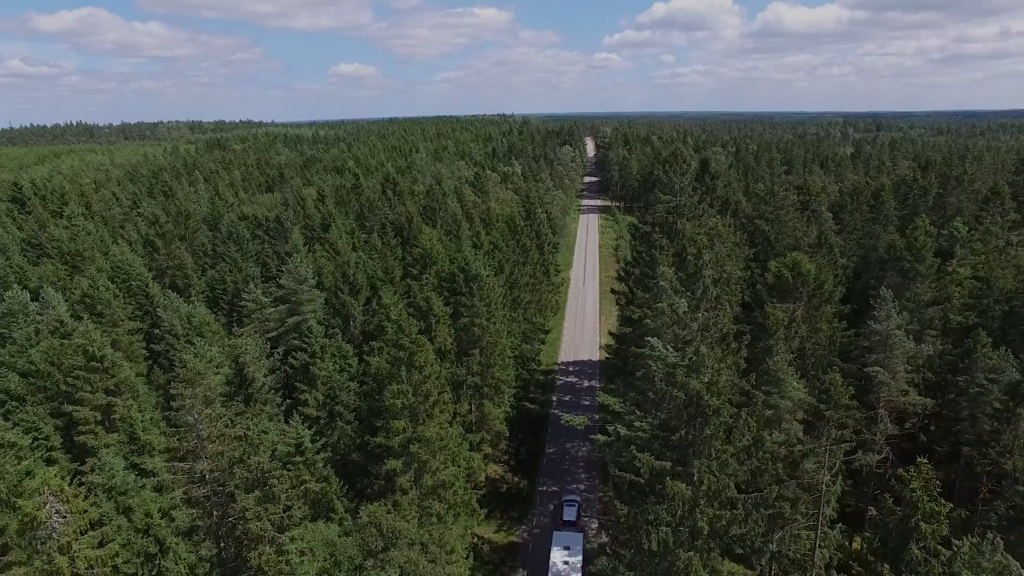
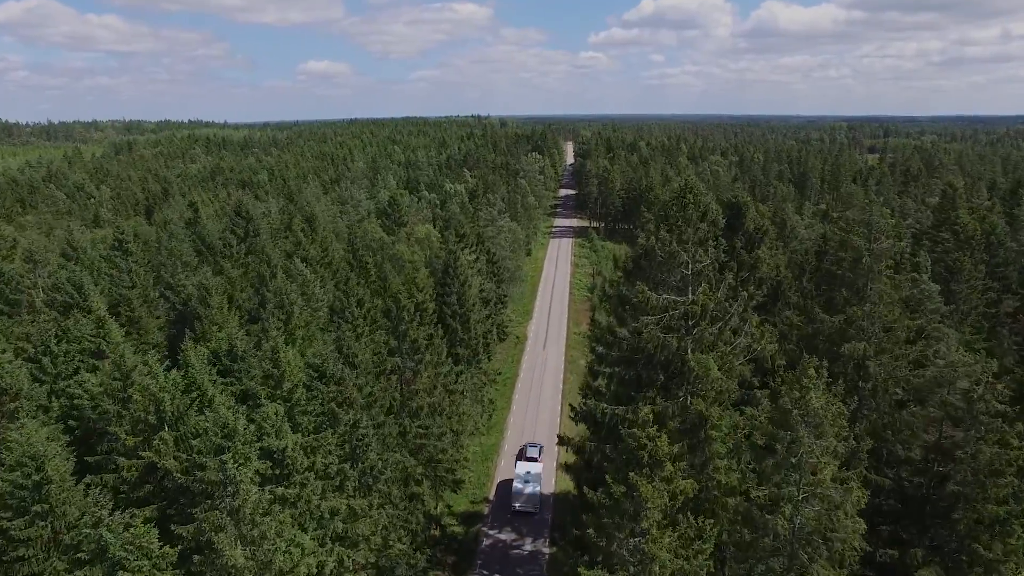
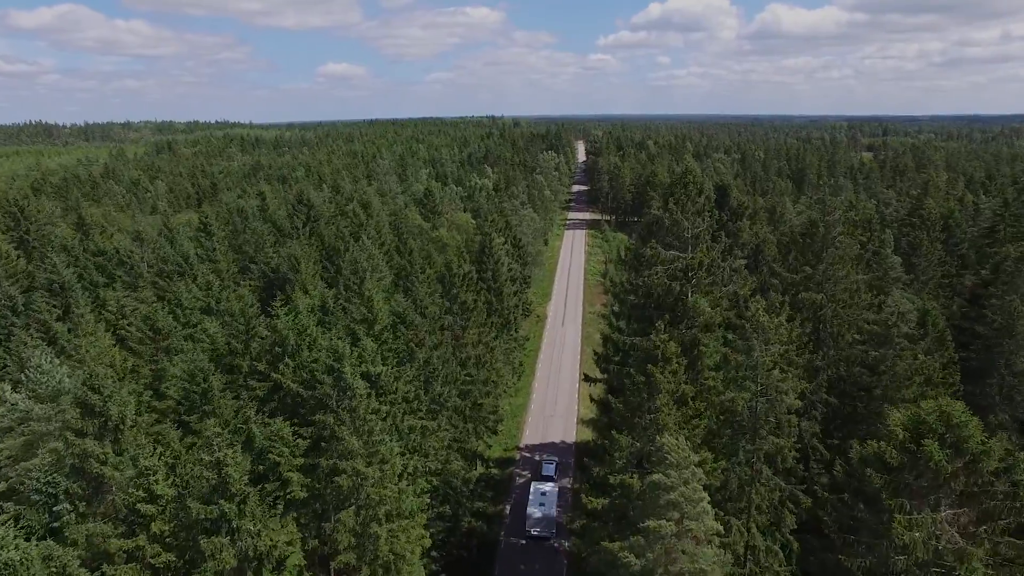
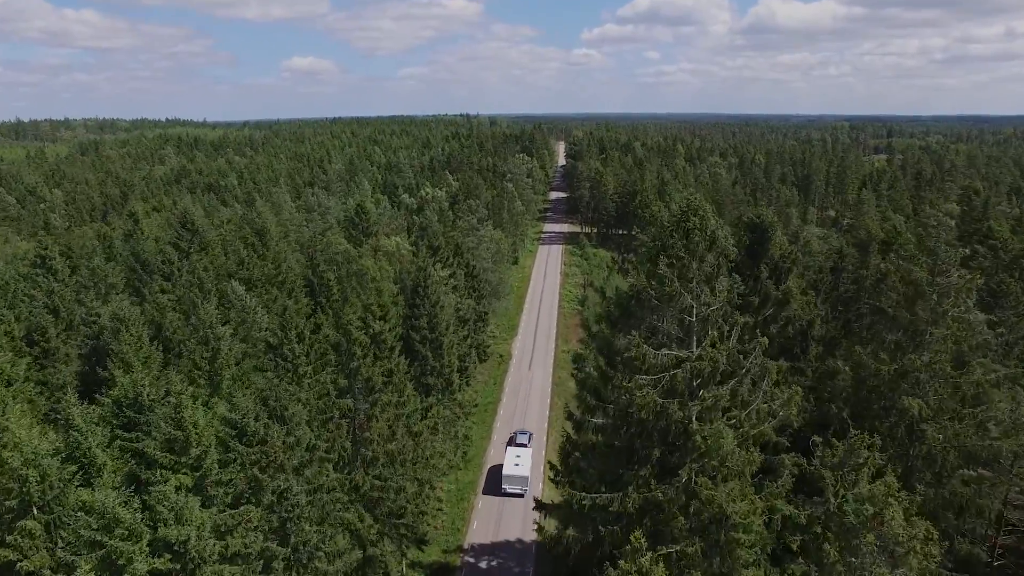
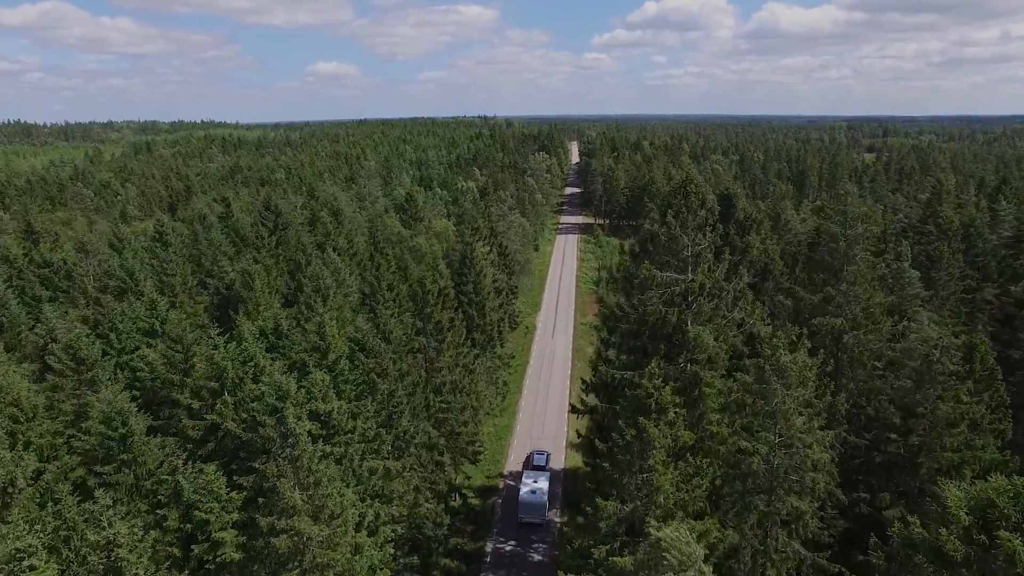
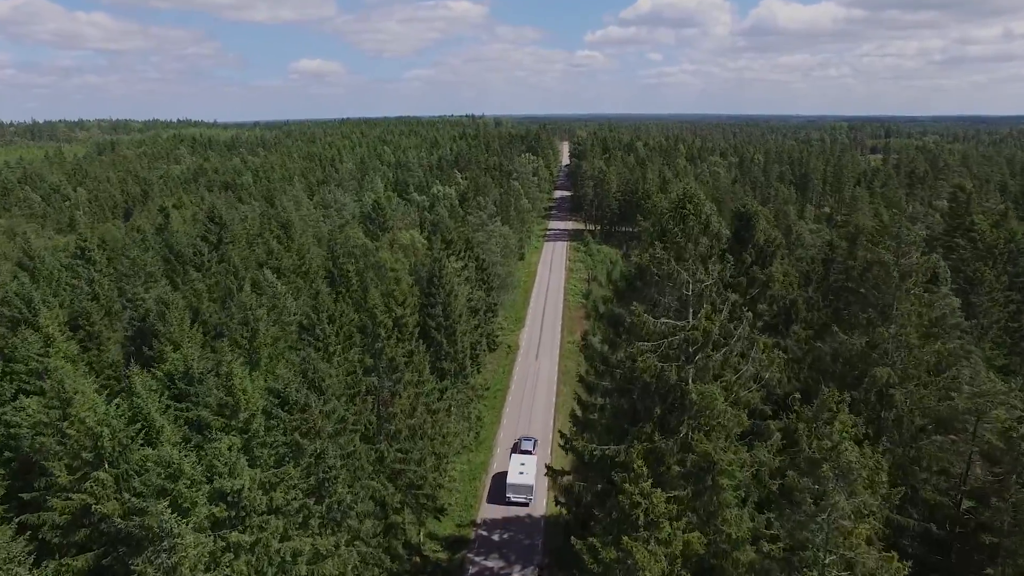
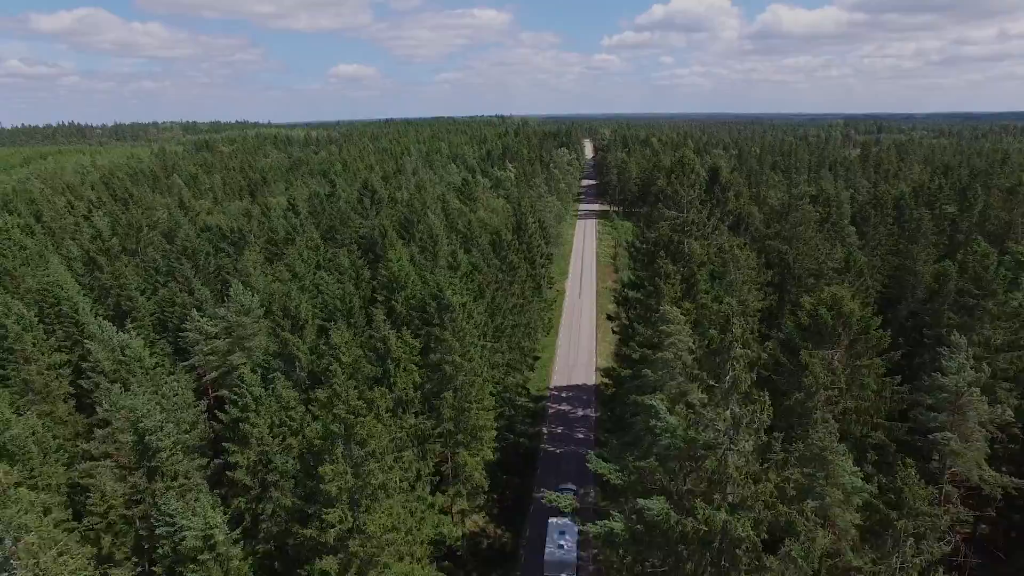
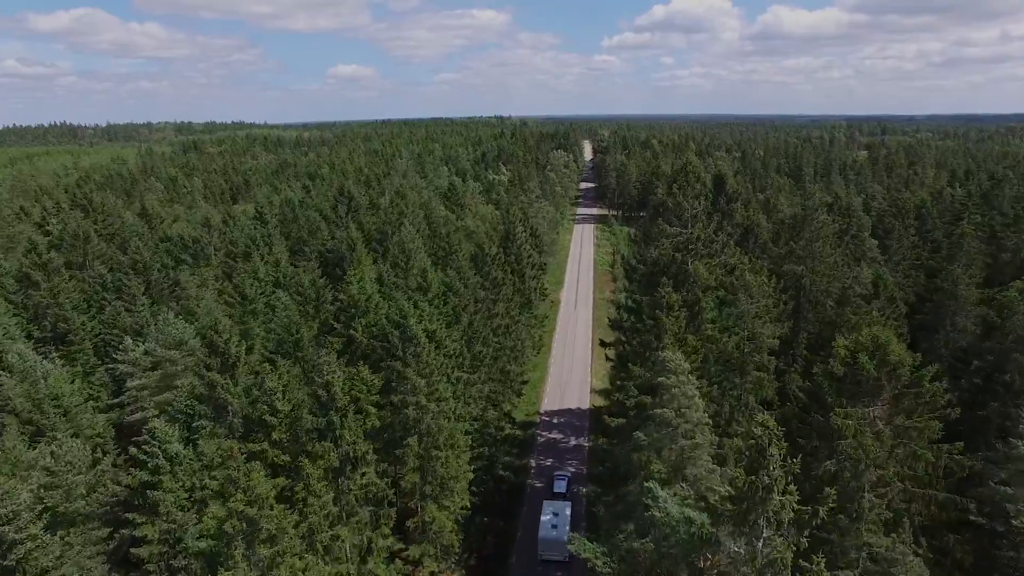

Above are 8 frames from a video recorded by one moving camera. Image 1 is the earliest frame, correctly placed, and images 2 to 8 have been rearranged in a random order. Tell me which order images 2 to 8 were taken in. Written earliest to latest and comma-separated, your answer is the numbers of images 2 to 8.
7, 8, 3, 5, 2, 6, 4
